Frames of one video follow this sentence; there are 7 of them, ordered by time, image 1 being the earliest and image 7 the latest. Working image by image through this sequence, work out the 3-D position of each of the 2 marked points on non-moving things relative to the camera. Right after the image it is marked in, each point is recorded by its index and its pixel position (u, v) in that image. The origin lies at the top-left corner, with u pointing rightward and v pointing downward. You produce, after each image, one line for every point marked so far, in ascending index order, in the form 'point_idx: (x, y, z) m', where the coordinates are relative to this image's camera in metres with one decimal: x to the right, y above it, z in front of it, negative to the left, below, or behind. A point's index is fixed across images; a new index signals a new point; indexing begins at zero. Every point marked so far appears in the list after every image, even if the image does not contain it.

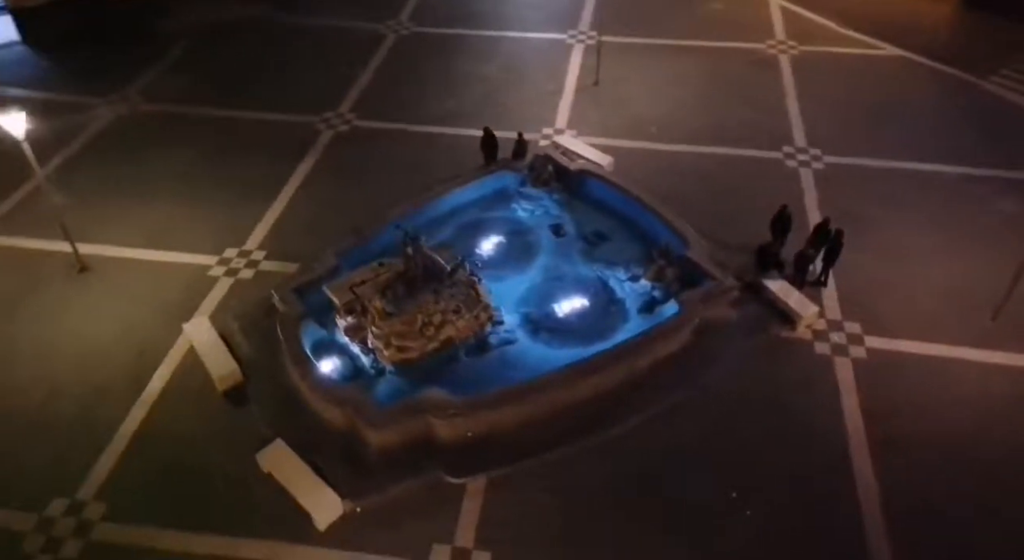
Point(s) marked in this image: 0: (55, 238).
0: (-1.8, +0.2, +2.7) m
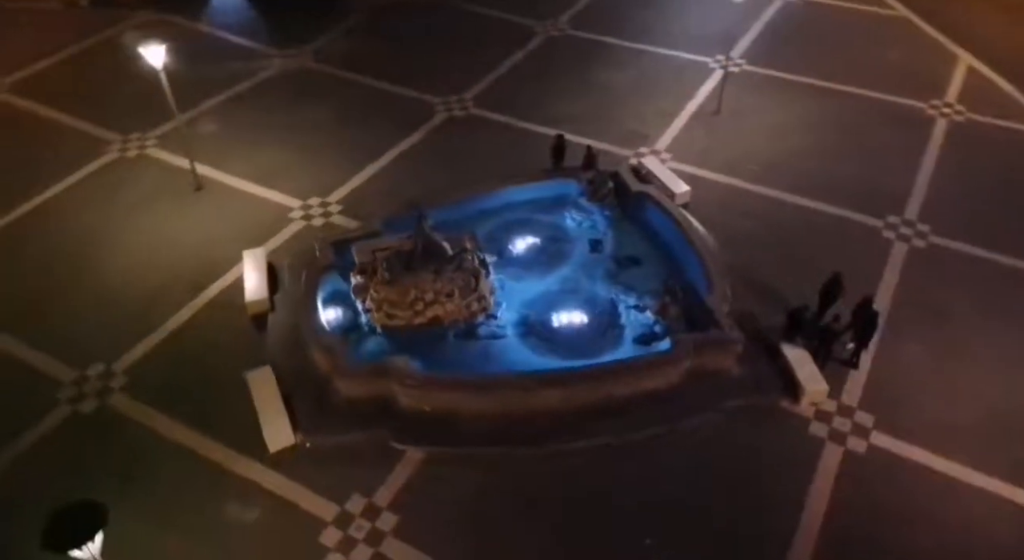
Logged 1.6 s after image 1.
0: (-1.5, +0.6, +3.1) m
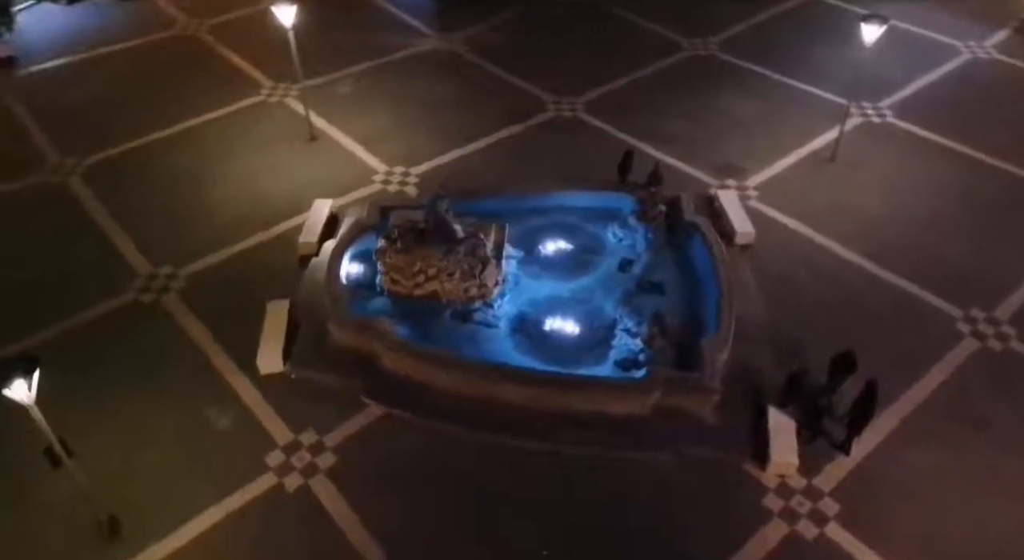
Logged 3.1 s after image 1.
0: (-1.0, +0.9, +3.5) m
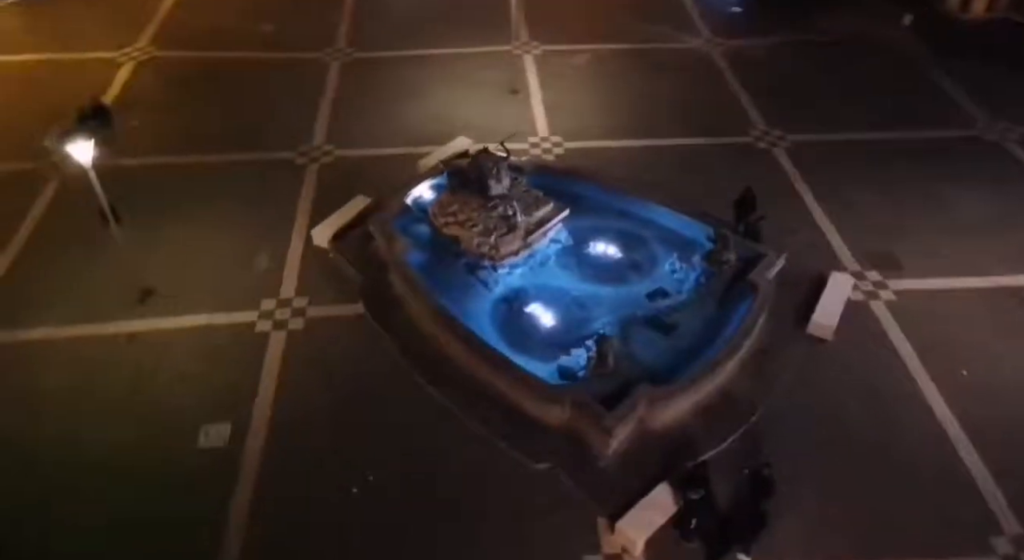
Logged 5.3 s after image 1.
0: (+0.1, +1.2, +3.7) m
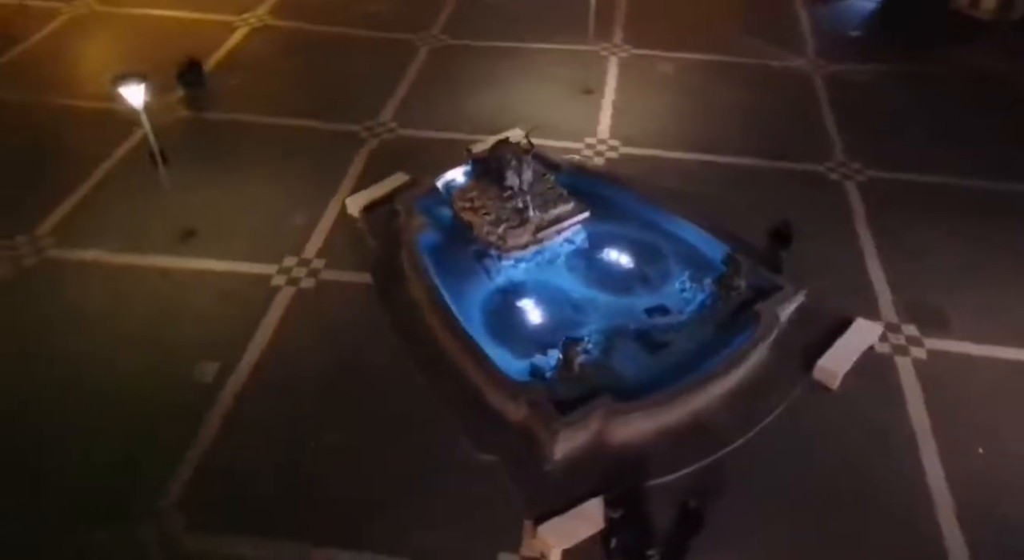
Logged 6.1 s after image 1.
0: (+0.6, +1.1, +3.7) m
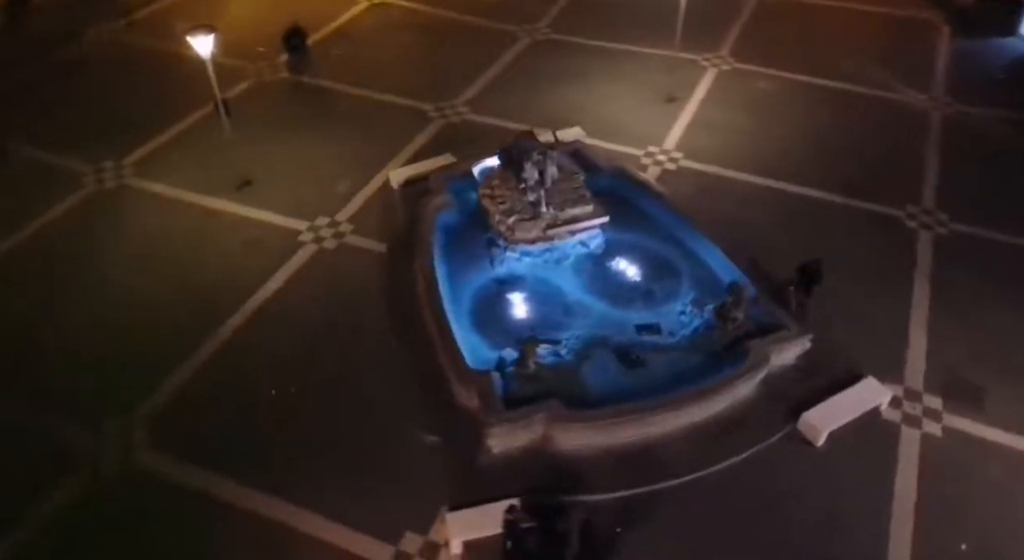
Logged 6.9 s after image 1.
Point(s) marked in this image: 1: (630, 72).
0: (+1.0, +1.0, +3.5) m
1: (+0.6, +1.1, +3.7) m
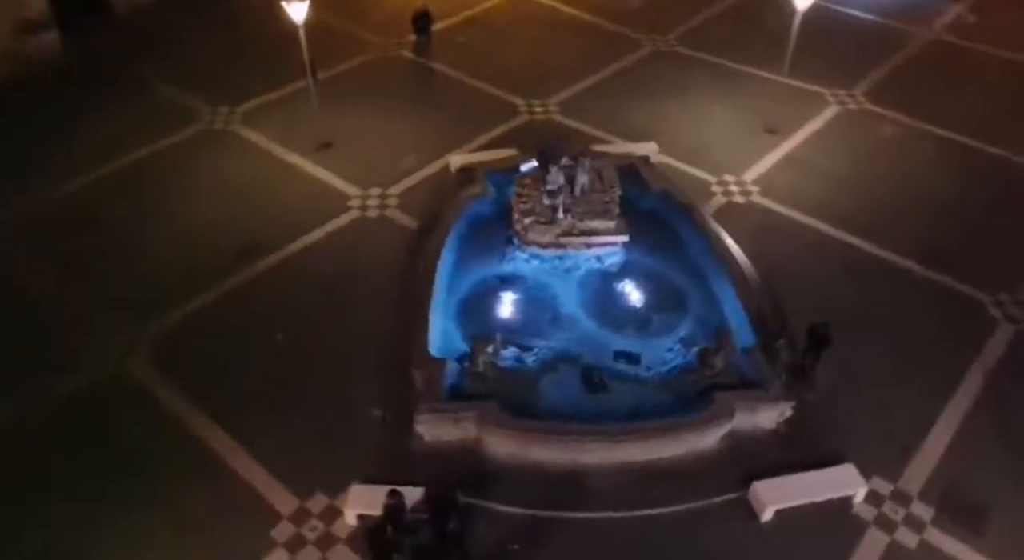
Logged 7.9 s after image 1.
0: (+1.5, +0.8, +3.3) m
1: (+1.2, +1.0, +3.5) m
